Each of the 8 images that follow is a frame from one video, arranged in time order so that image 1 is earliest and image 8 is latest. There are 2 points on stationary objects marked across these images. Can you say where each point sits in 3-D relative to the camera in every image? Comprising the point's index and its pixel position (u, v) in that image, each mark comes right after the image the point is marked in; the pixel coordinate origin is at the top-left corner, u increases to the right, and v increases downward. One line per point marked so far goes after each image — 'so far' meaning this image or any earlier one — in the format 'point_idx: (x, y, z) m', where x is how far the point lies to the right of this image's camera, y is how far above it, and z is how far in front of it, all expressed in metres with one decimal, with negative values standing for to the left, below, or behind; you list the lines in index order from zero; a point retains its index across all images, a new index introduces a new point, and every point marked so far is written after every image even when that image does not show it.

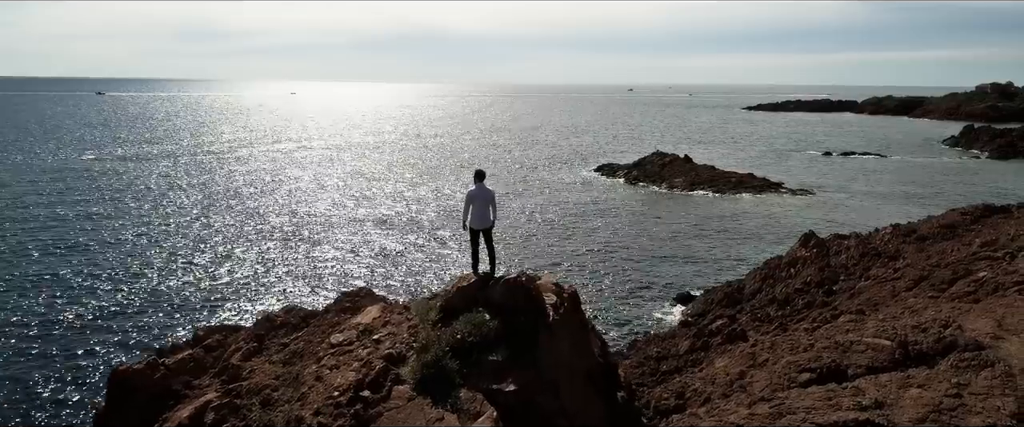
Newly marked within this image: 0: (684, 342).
0: (+4.2, -3.1, +17.5) m
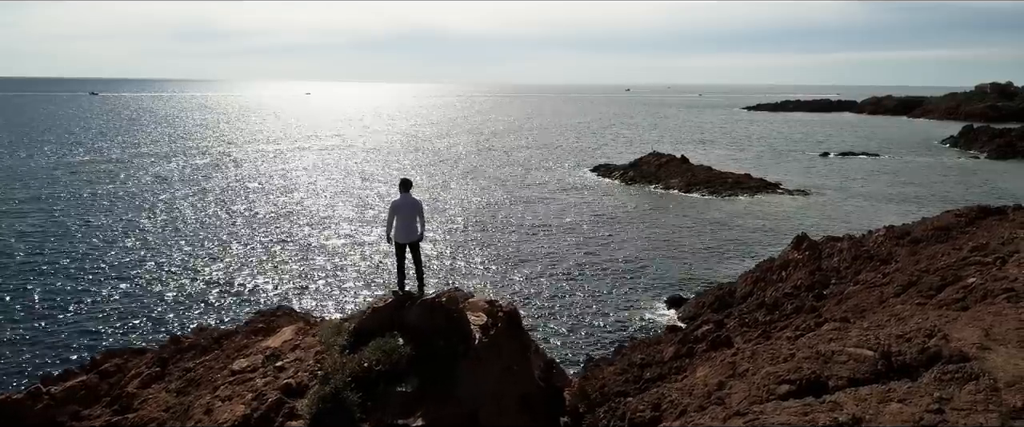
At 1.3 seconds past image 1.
0: (+3.8, -3.2, +17.2) m
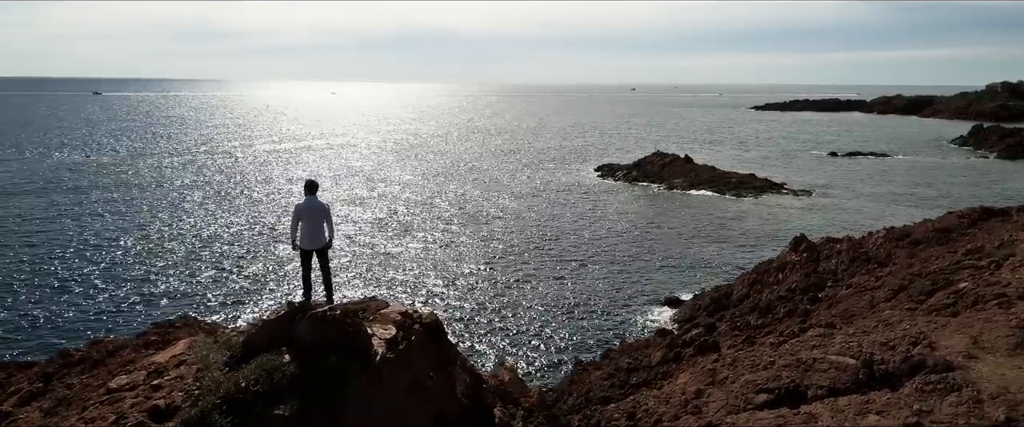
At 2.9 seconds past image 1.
0: (+3.4, -3.3, +16.8) m
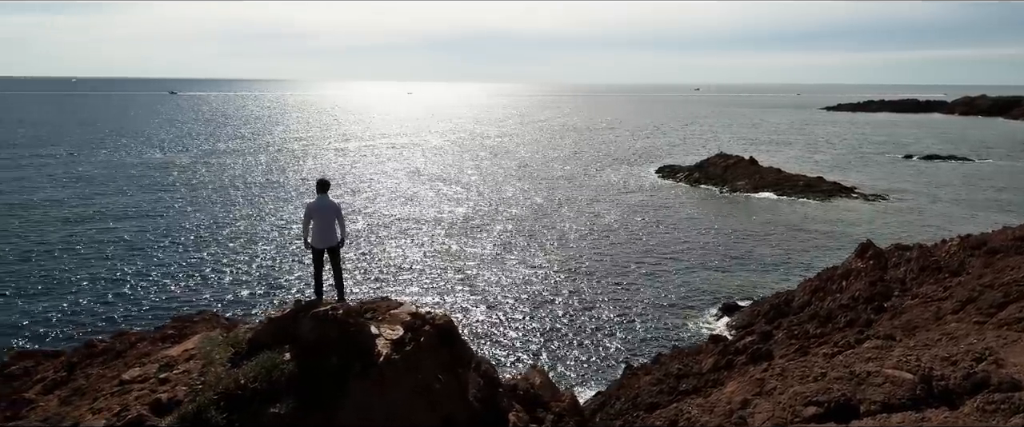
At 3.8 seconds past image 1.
0: (+4.5, -3.3, +16.3) m
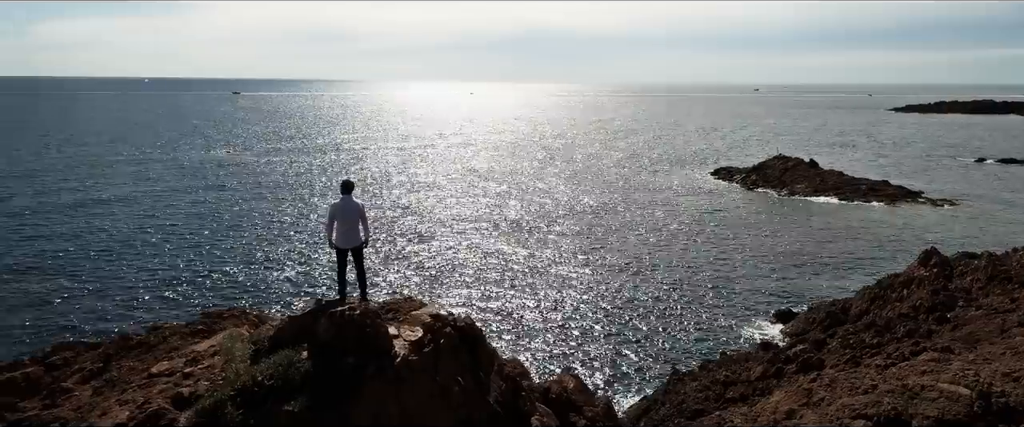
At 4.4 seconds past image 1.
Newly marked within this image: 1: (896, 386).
0: (+5.5, -3.4, +15.9) m
1: (+5.2, -2.4, +9.7) m
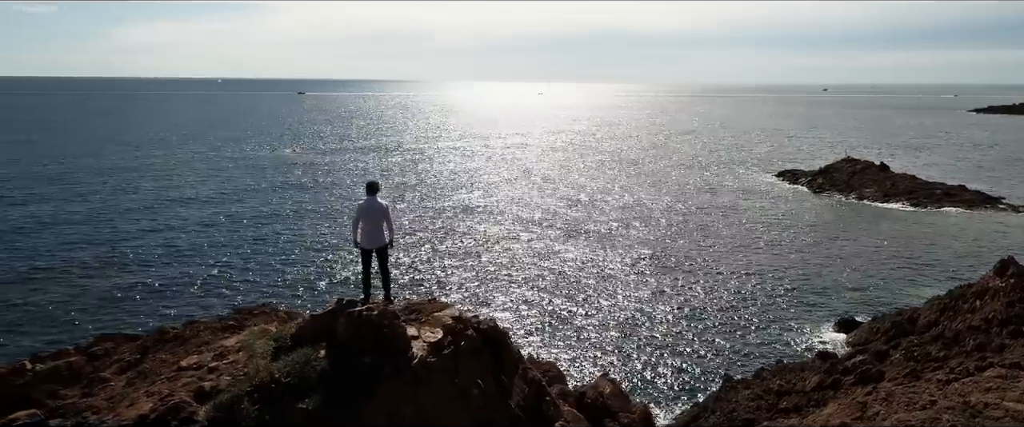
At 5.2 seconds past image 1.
0: (+6.5, -3.5, +15.4) m
1: (+5.8, -2.5, +9.2) m
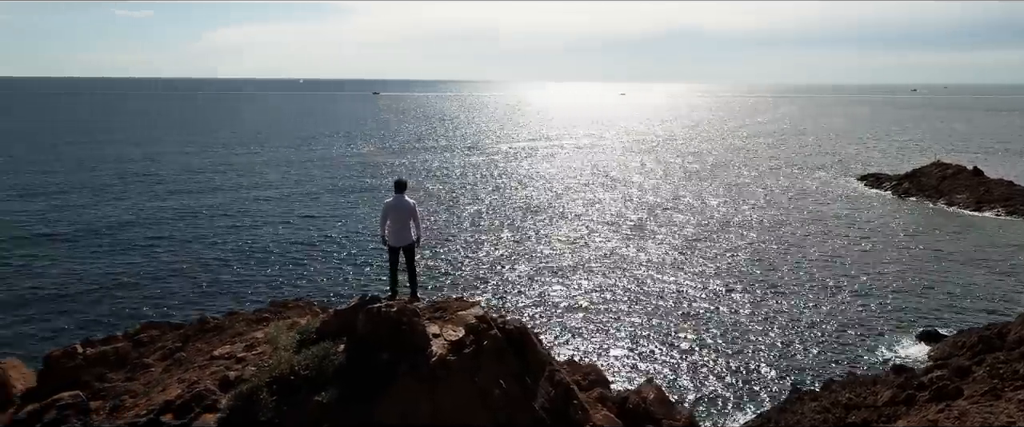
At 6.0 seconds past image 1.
0: (+7.7, -3.6, +14.6) m
1: (+6.3, -2.6, +8.6) m
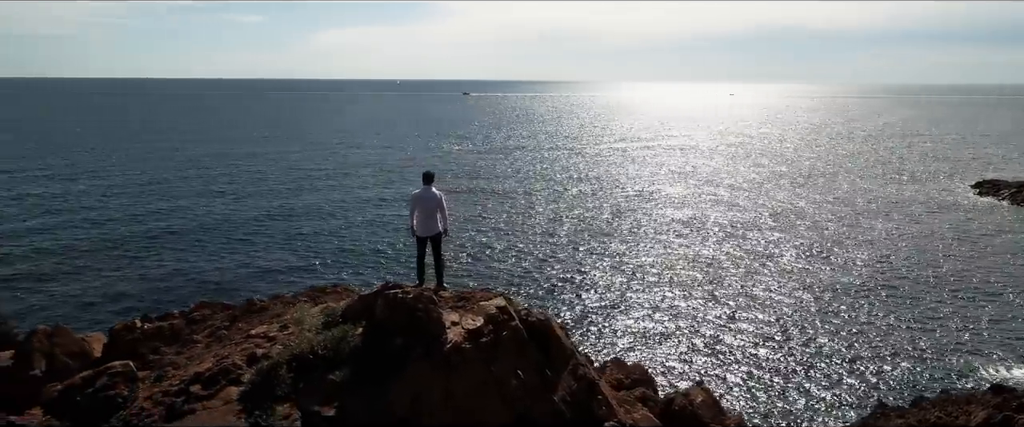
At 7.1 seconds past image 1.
0: (+9.0, -3.8, +13.6) m
1: (+6.9, -2.7, +7.8) m
